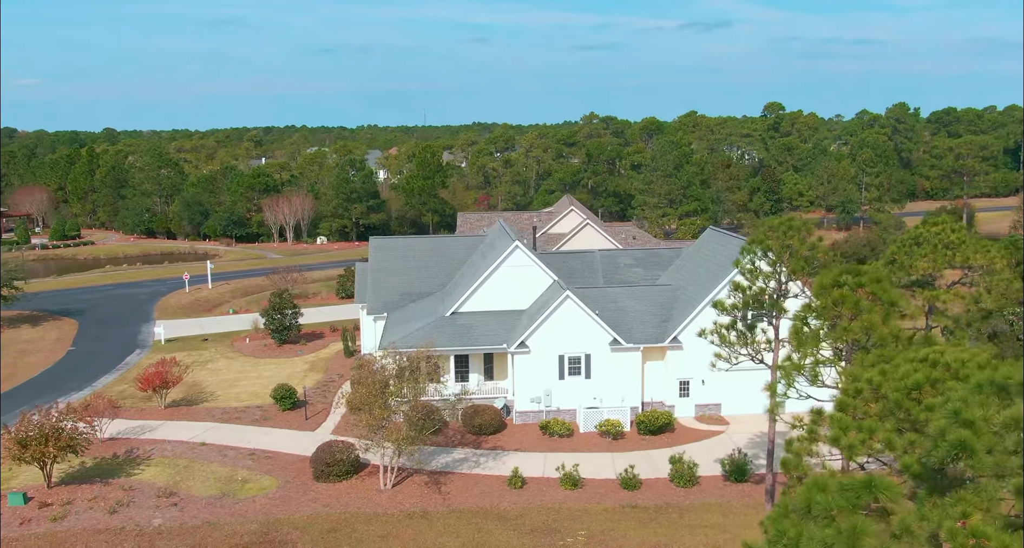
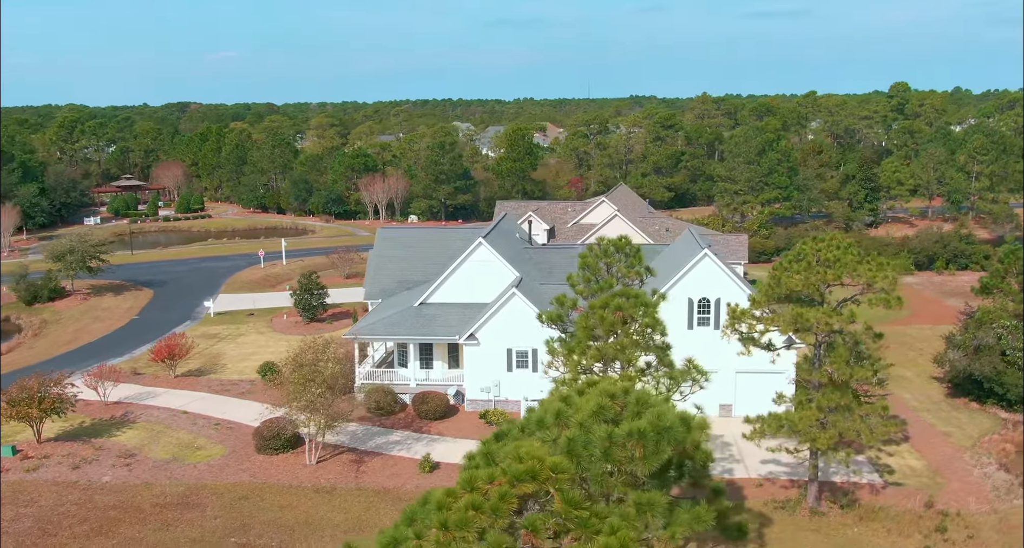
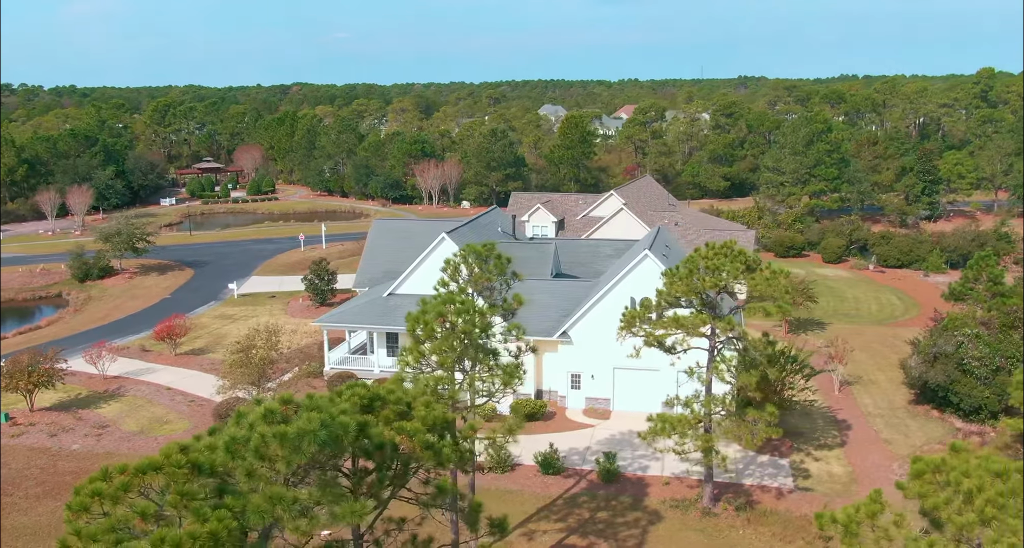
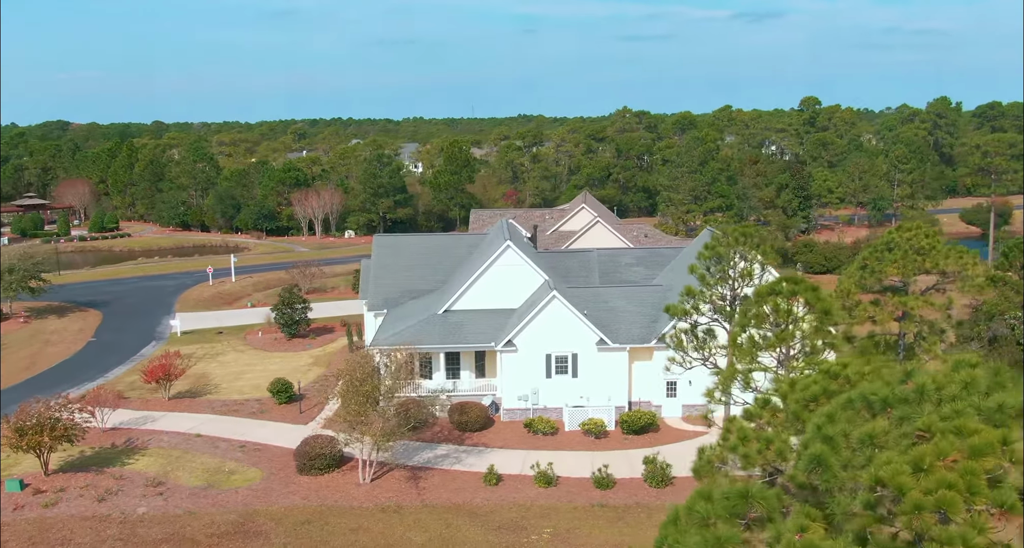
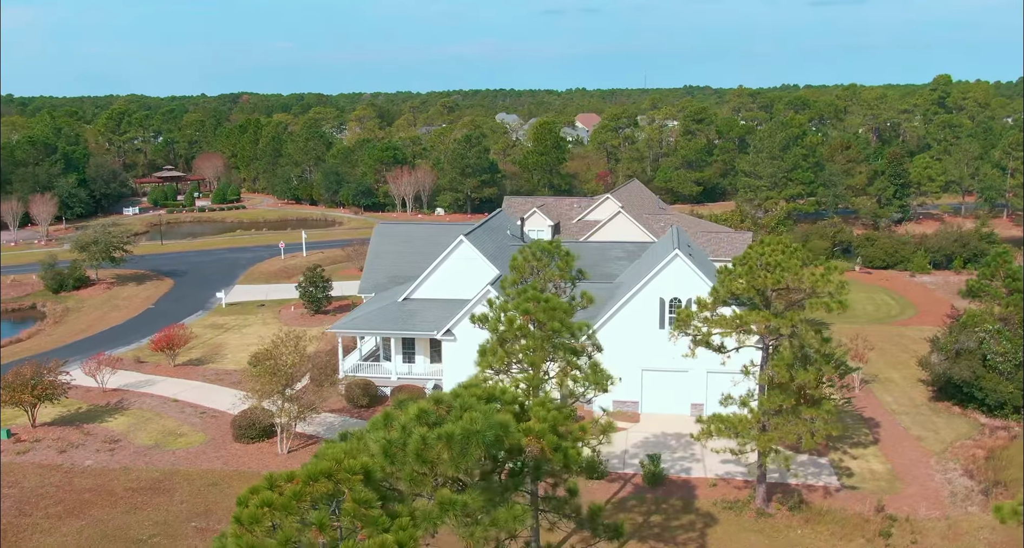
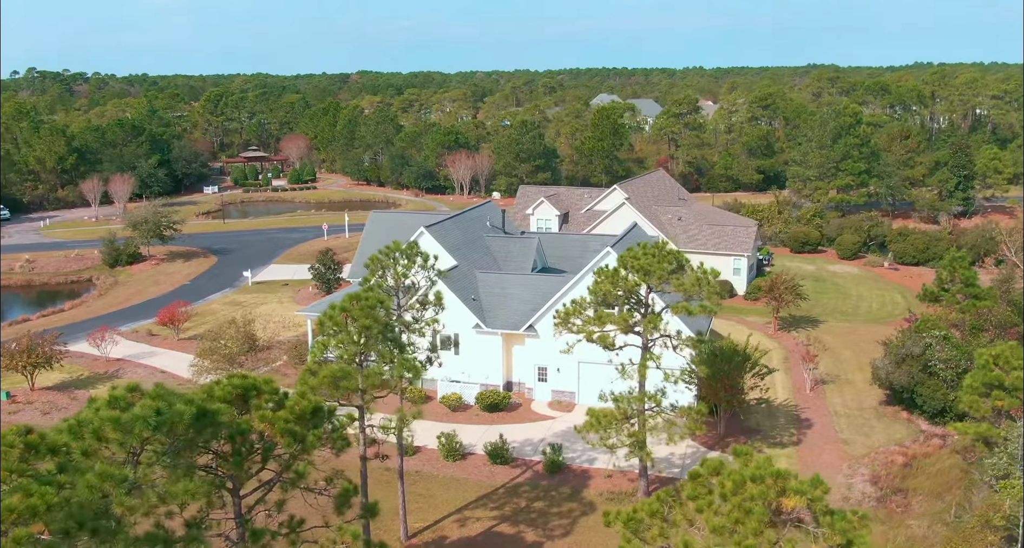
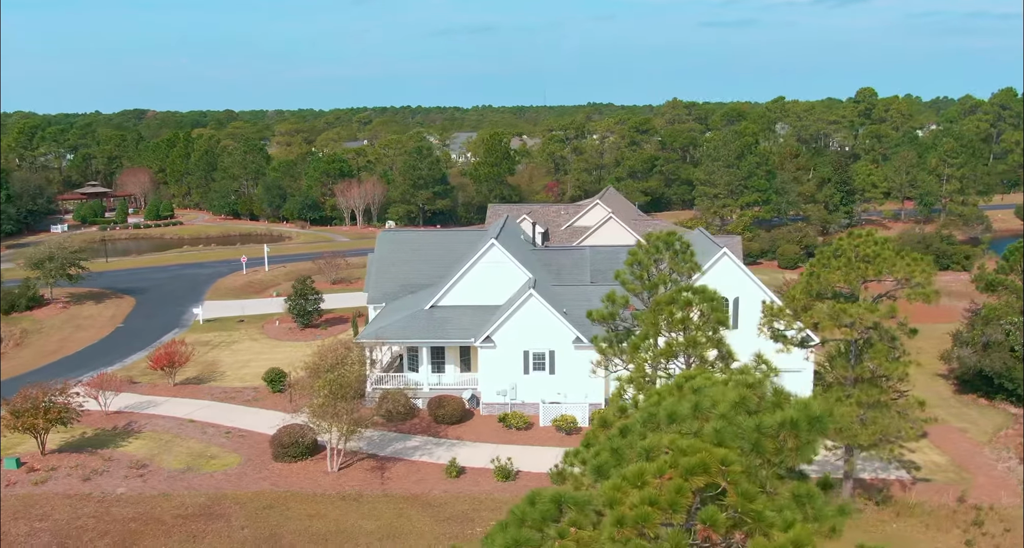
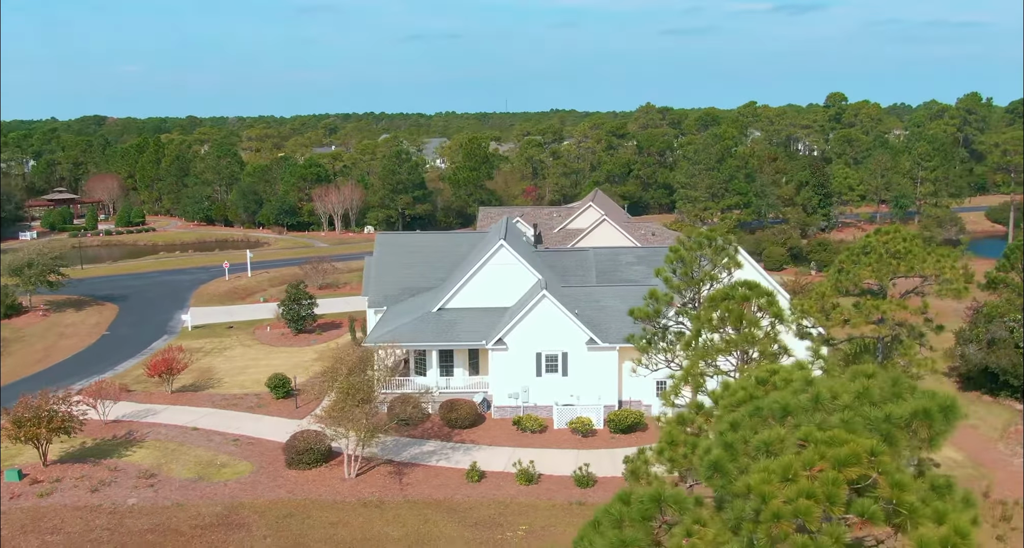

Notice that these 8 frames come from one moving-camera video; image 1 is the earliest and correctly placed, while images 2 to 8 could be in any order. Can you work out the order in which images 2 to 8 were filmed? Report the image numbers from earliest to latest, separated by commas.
4, 8, 7, 2, 5, 3, 6
